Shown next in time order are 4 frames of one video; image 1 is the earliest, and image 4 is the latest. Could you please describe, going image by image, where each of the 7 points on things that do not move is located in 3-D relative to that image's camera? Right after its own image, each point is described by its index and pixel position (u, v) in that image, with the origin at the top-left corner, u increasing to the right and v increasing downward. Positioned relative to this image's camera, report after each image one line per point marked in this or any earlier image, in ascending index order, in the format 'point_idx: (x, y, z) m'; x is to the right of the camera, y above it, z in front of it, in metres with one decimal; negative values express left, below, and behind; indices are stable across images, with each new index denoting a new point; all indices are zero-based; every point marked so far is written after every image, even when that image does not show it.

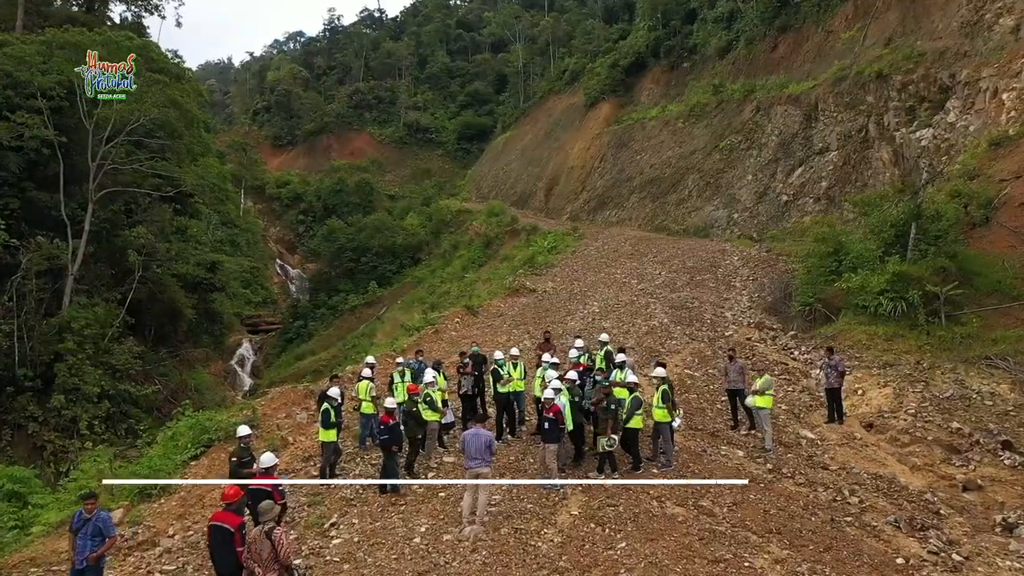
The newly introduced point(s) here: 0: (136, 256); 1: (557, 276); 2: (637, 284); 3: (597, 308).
0: (-11.5, +1.0, +19.3) m
1: (+1.4, +0.4, +19.6) m
2: (+3.4, +0.1, +16.7) m
3: (+2.2, -0.5, +15.1) m
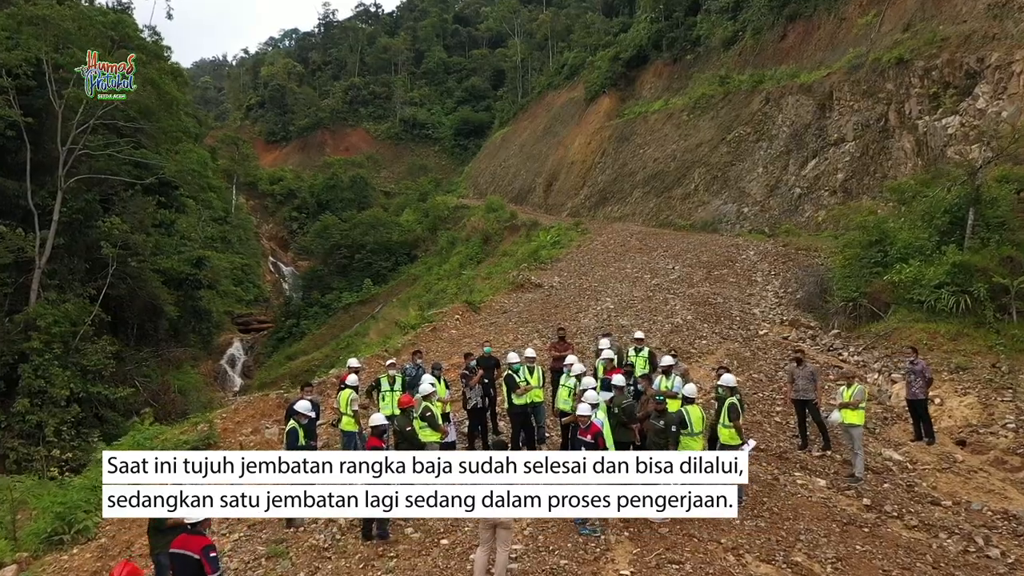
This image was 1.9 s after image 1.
0: (-11.4, +1.1, +18.1) m
1: (+1.5, +0.5, +18.4) m
2: (+3.5, +0.2, +15.6) m
3: (+2.3, -0.4, +13.9) m
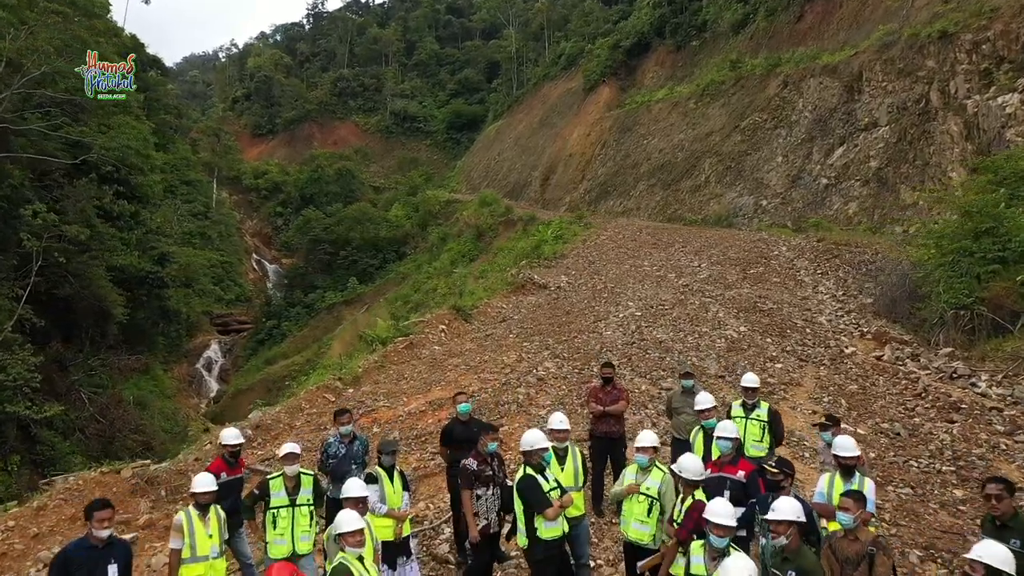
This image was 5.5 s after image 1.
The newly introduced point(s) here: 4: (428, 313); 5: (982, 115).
0: (-11.5, +1.1, +15.5) m
1: (+1.4, +0.5, +16.0) m
2: (+3.4, +0.2, +13.2) m
3: (+2.3, -0.4, +11.6) m
4: (-1.8, -0.5, +13.4) m
5: (+12.9, +4.7, +17.4) m
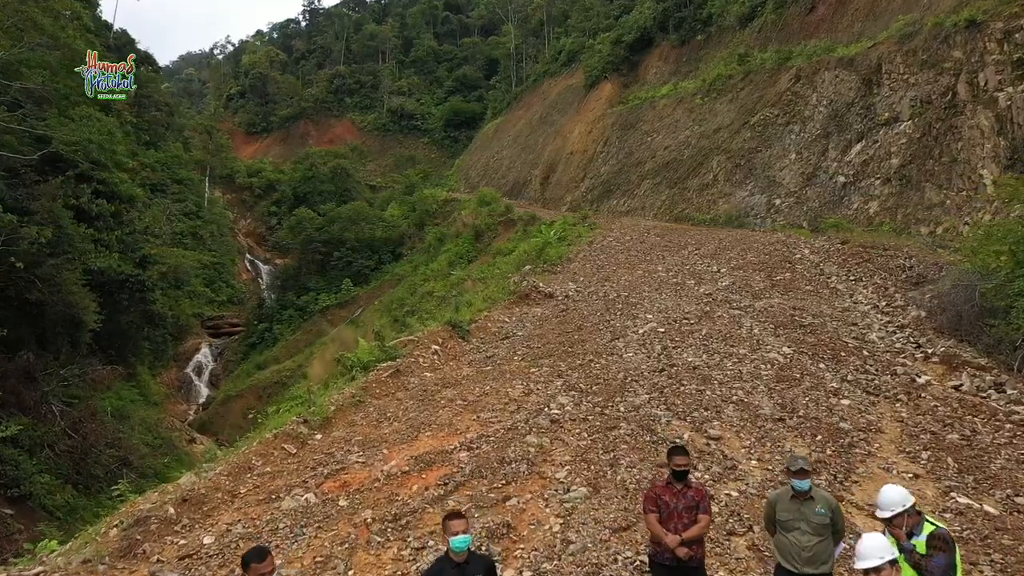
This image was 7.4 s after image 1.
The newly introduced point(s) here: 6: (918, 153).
0: (-11.4, +1.0, +14.3) m
1: (+1.5, +0.4, +14.8) m
2: (+3.5, 0.0, +12.0) m
3: (+2.3, -0.5, +10.4) m
4: (-1.7, -0.7, +12.2) m
5: (+12.9, +4.6, +16.2) m
6: (+11.9, +4.0, +18.6) m
